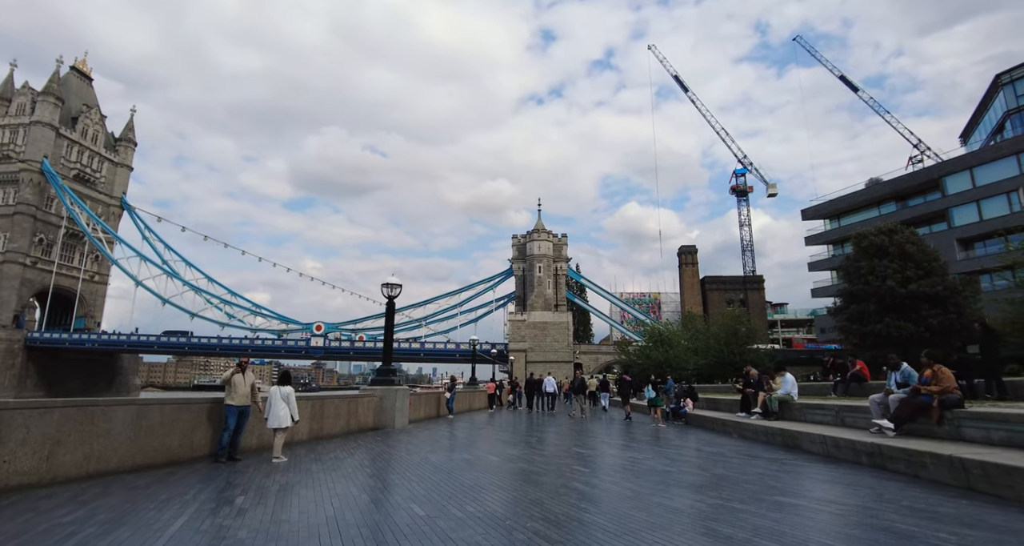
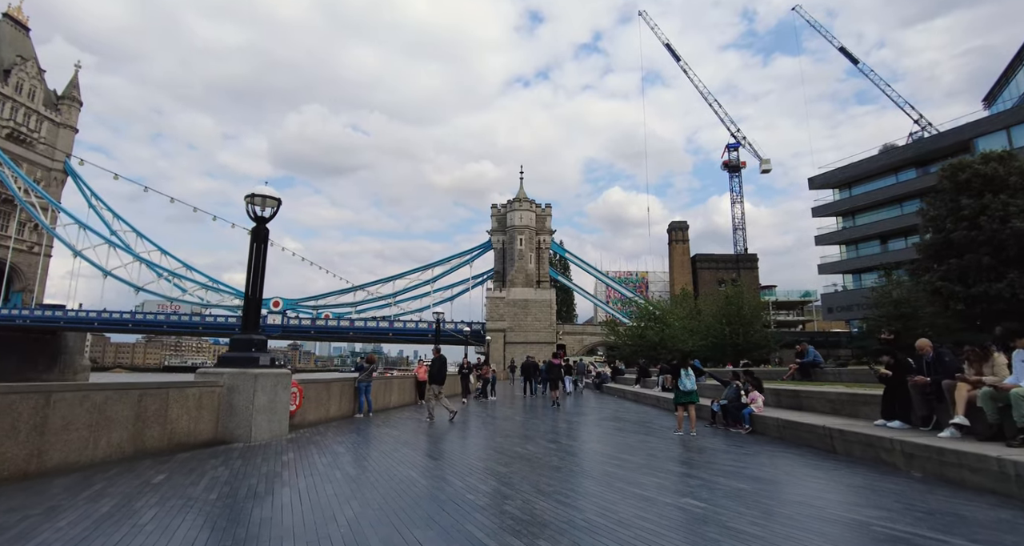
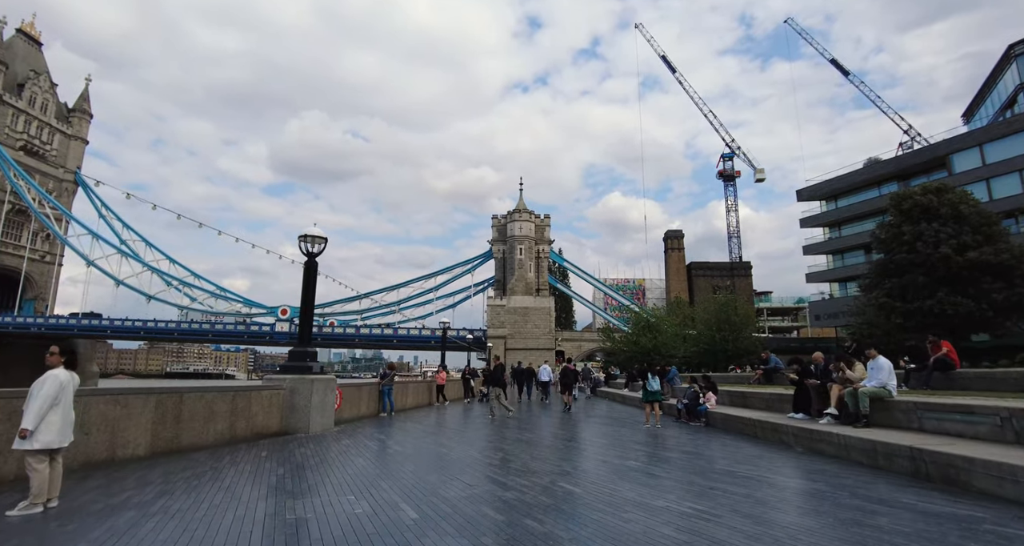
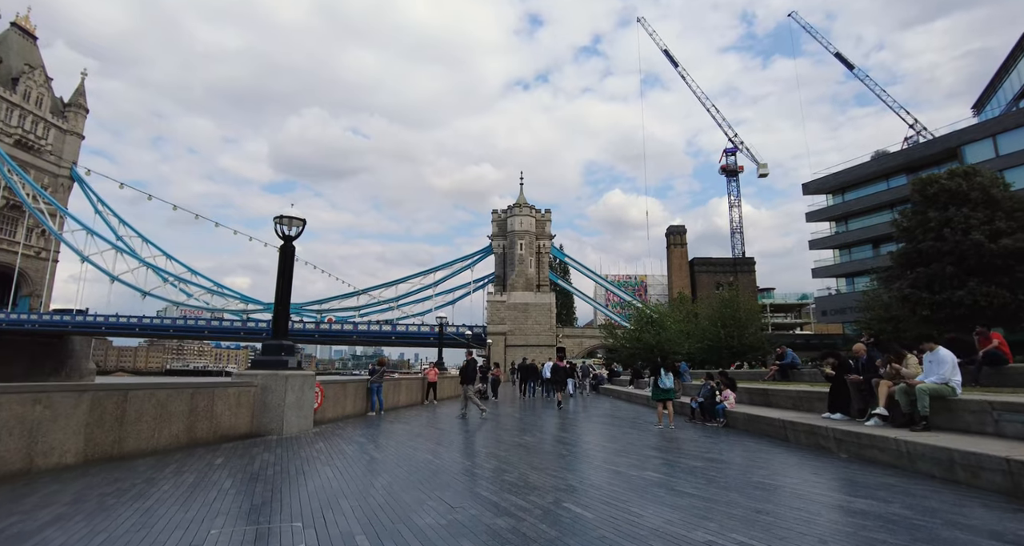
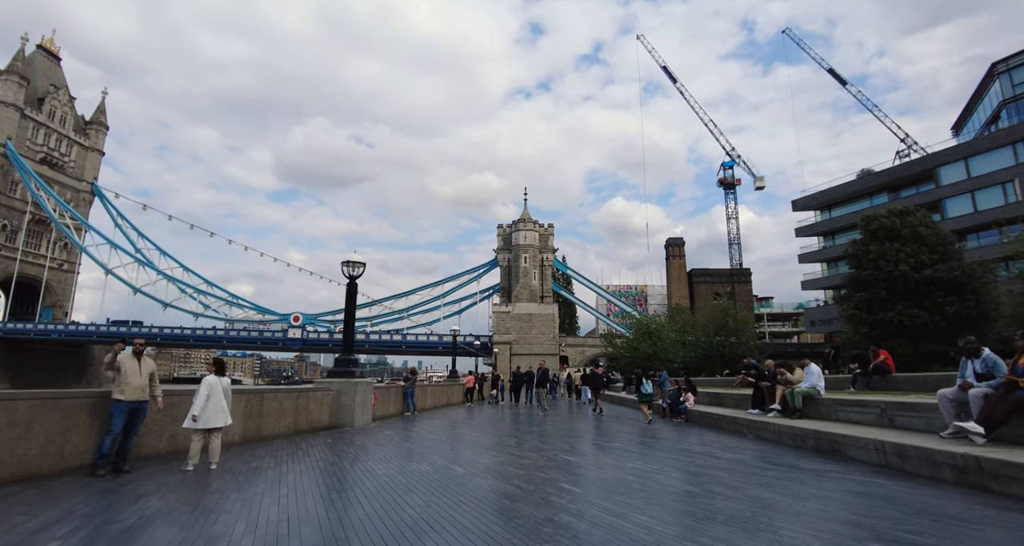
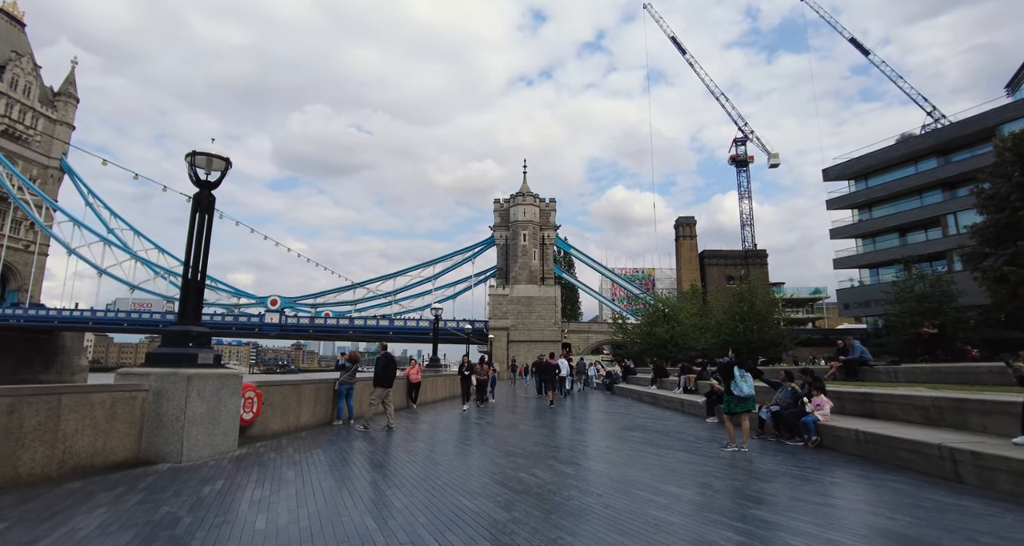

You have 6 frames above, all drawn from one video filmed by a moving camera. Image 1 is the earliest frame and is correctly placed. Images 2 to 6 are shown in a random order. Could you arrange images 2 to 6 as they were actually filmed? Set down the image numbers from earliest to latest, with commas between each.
5, 3, 4, 2, 6
